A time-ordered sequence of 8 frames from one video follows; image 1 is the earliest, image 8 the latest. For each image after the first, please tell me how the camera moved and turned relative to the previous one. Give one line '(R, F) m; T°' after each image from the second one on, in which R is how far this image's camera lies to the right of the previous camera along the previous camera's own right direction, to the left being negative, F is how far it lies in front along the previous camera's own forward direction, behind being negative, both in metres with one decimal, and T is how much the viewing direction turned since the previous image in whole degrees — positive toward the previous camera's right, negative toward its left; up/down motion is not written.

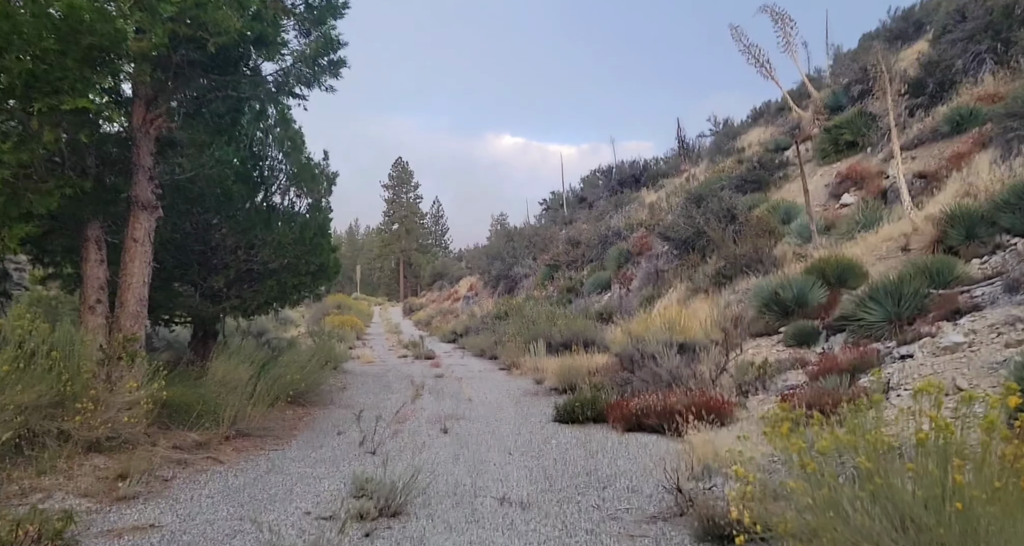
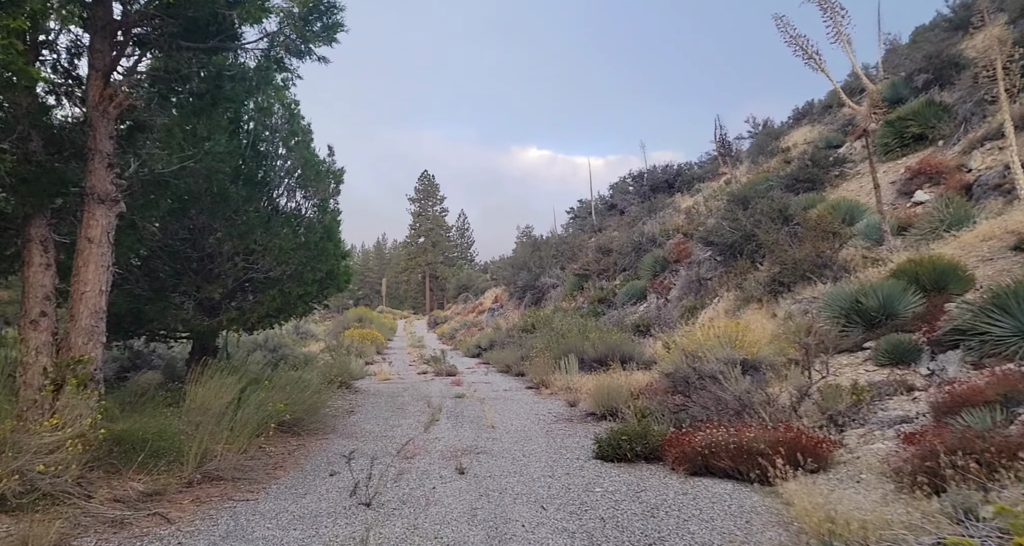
(0.0, +1.1) m; -3°
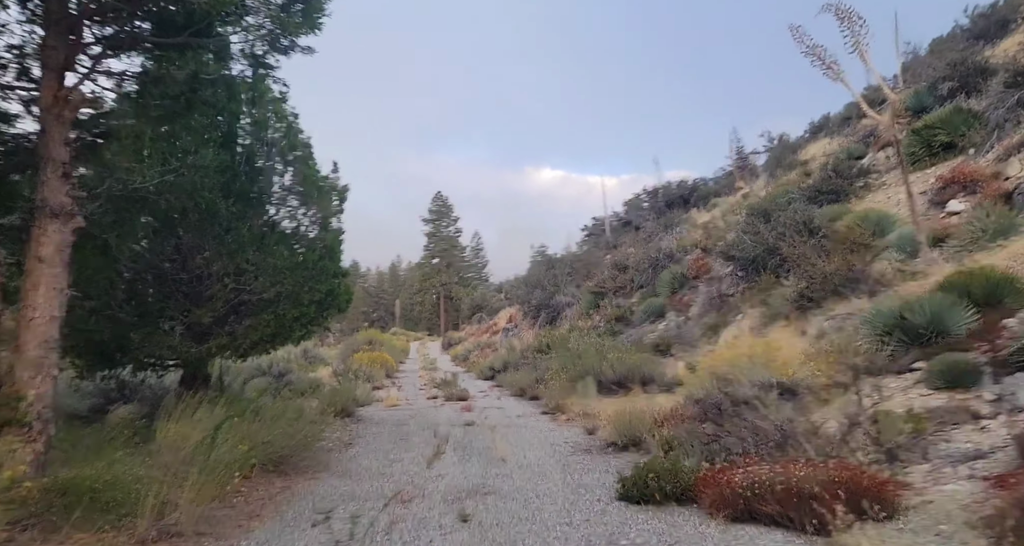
(+0.1, +0.5) m; -2°
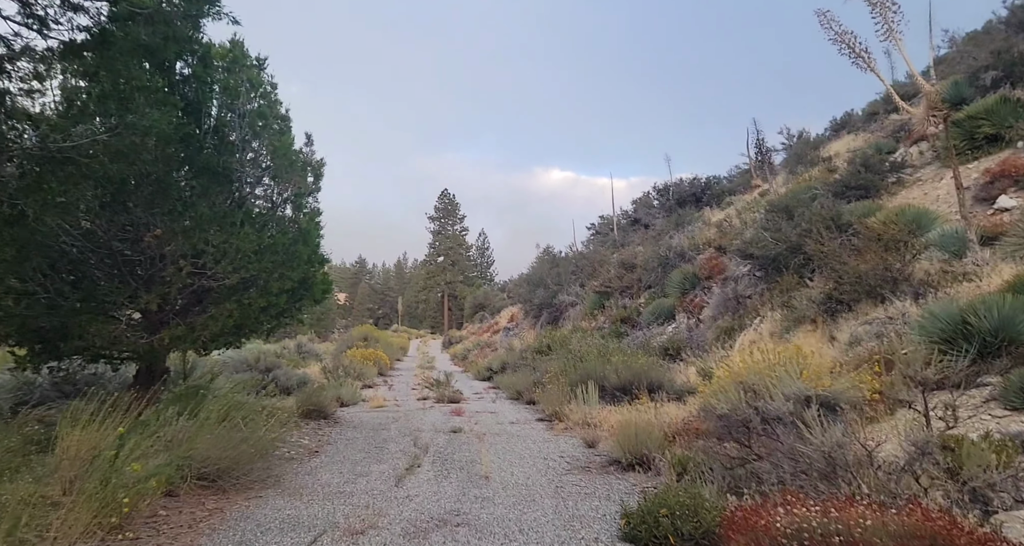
(+0.2, +0.9) m; -1°
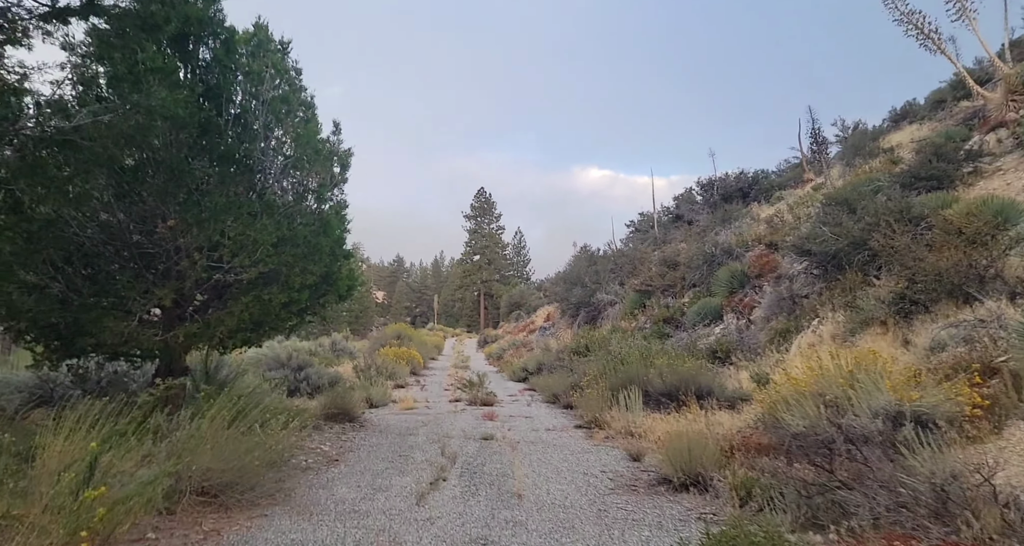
(0.0, +0.6) m; -4°
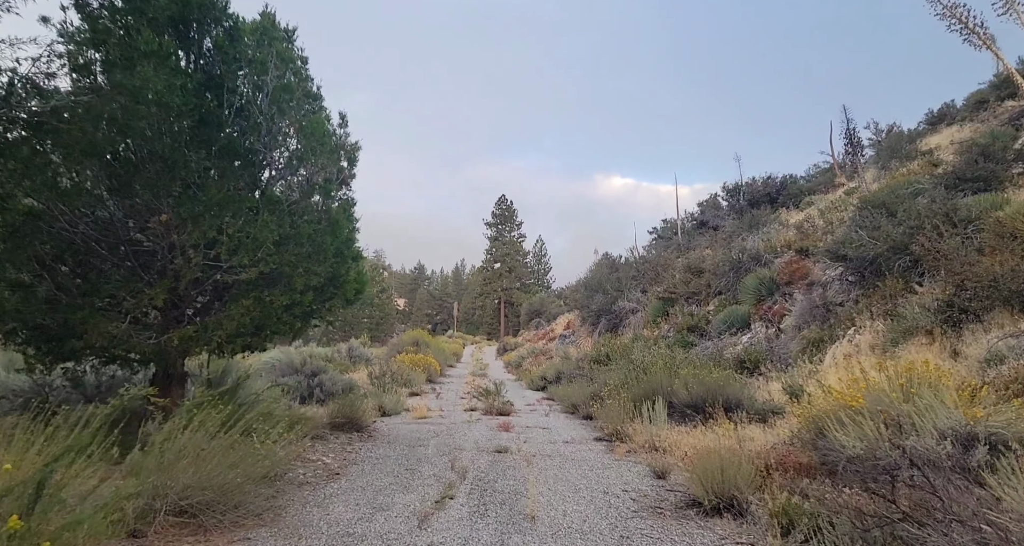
(+0.1, +0.4) m; -2°
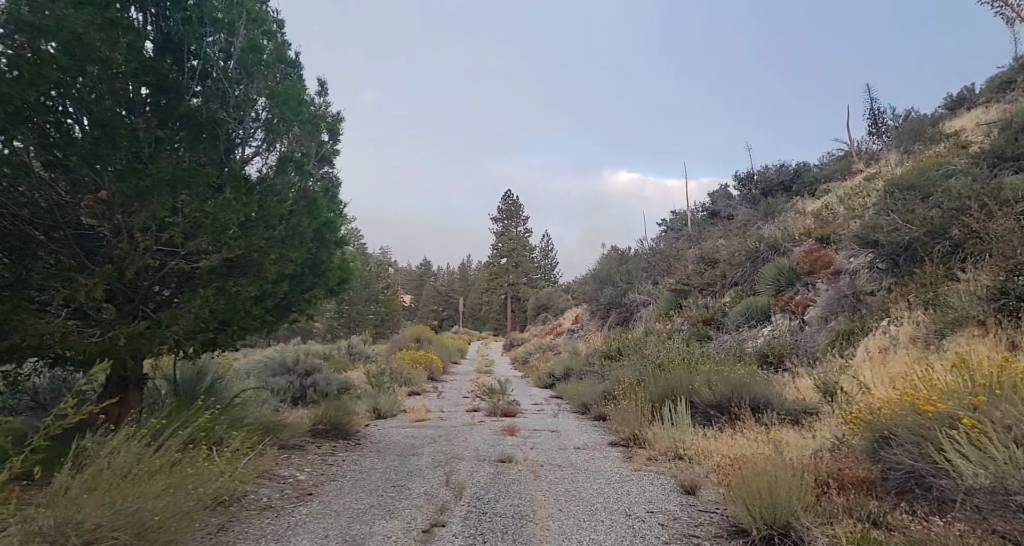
(0.0, +0.8) m; -1°
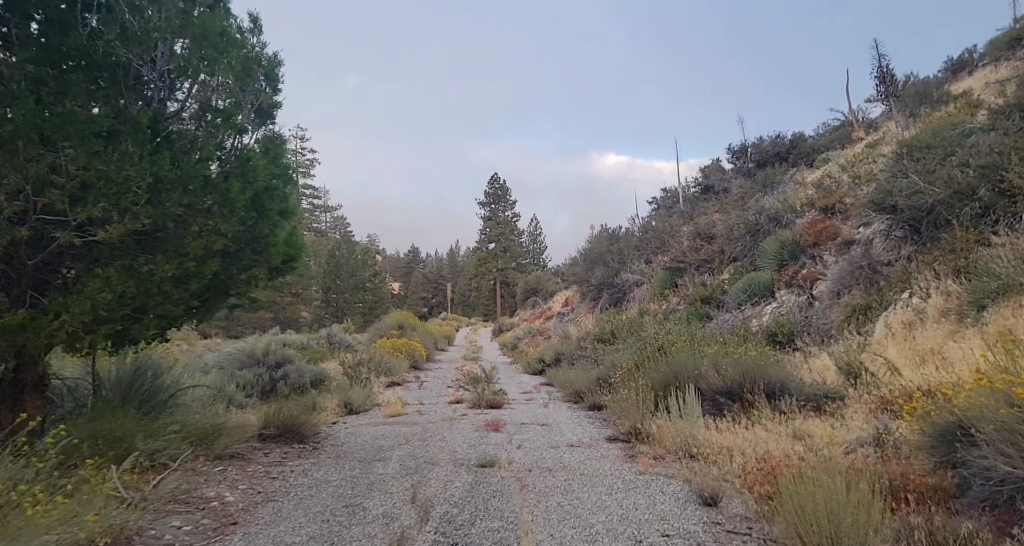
(+0.1, +1.0) m; +1°
